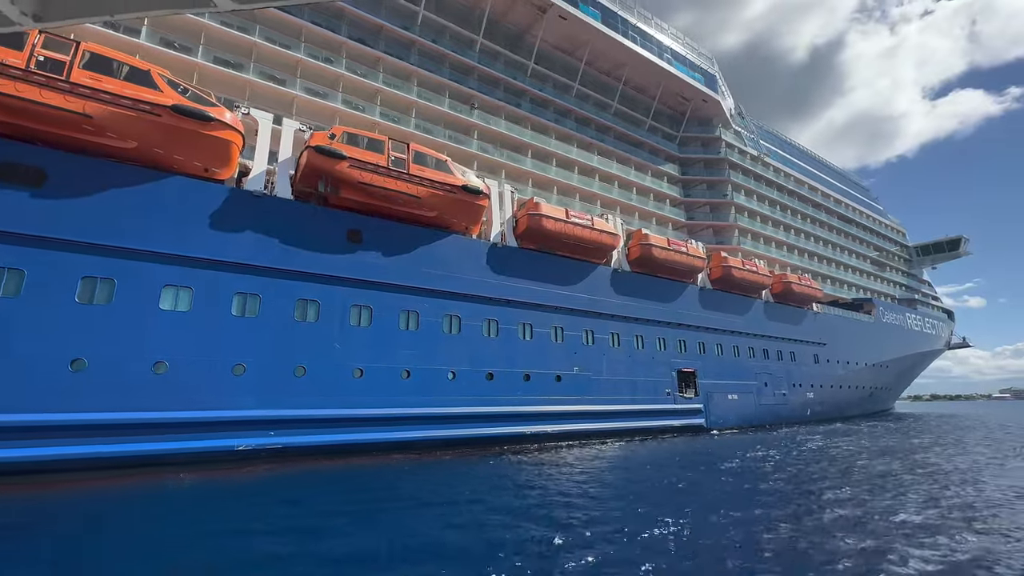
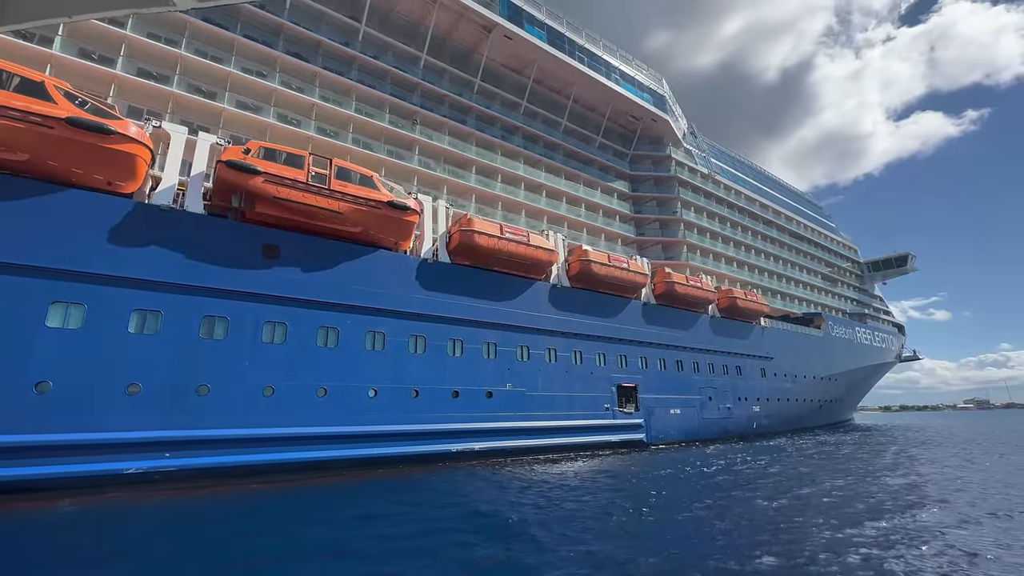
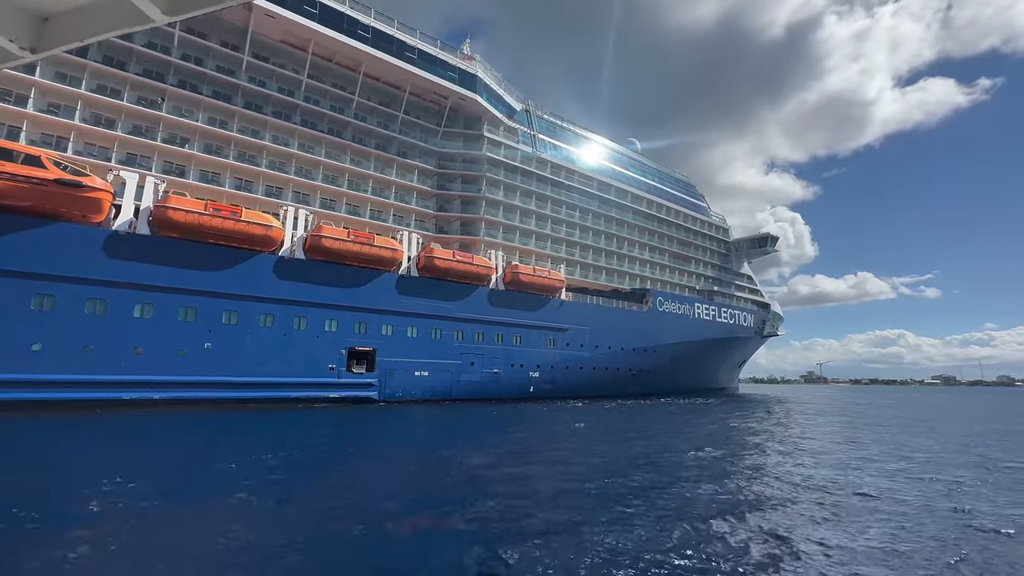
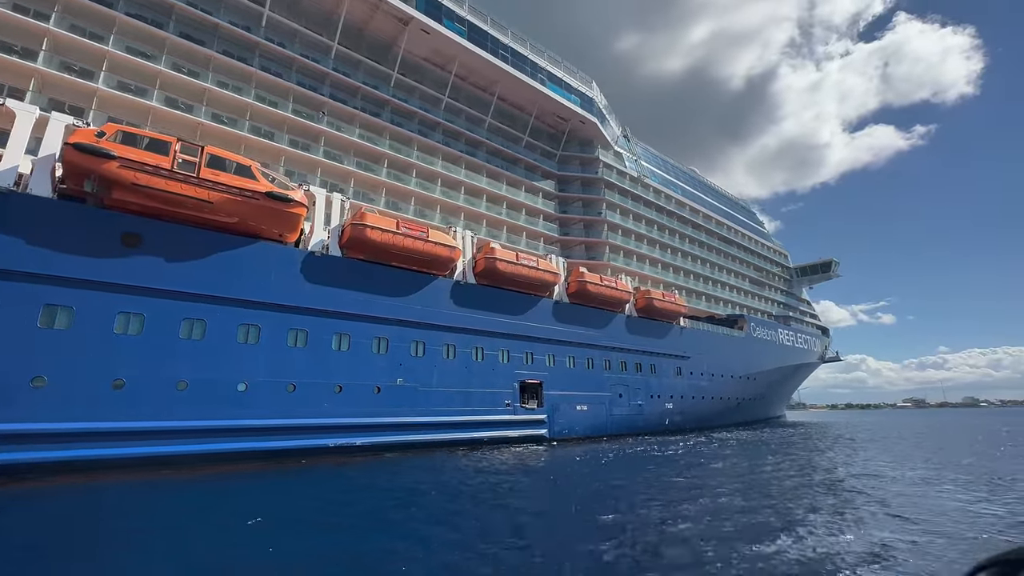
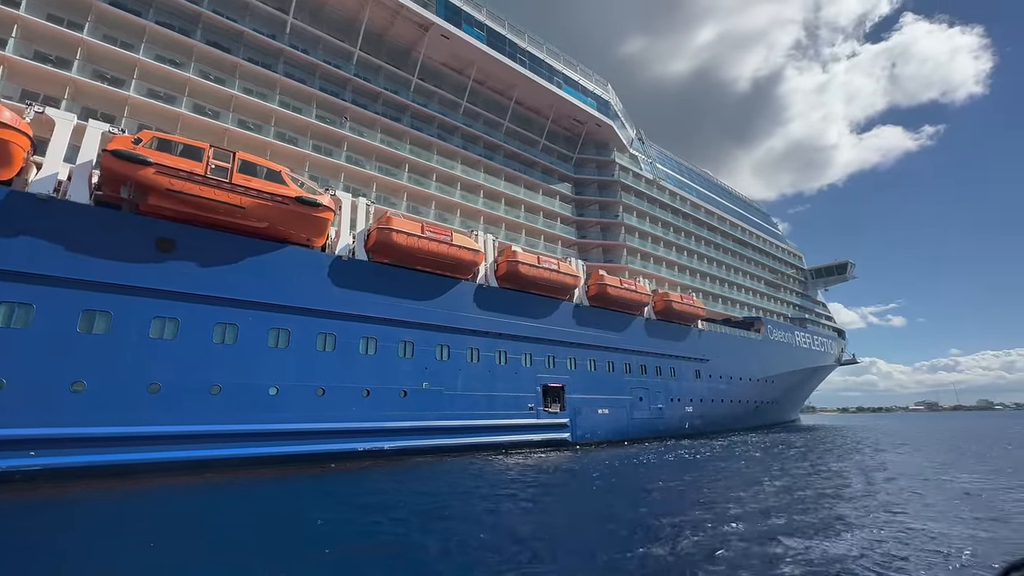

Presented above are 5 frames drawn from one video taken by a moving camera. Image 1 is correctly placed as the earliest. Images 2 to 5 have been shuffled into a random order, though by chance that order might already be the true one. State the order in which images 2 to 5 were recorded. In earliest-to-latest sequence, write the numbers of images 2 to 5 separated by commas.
2, 5, 4, 3
